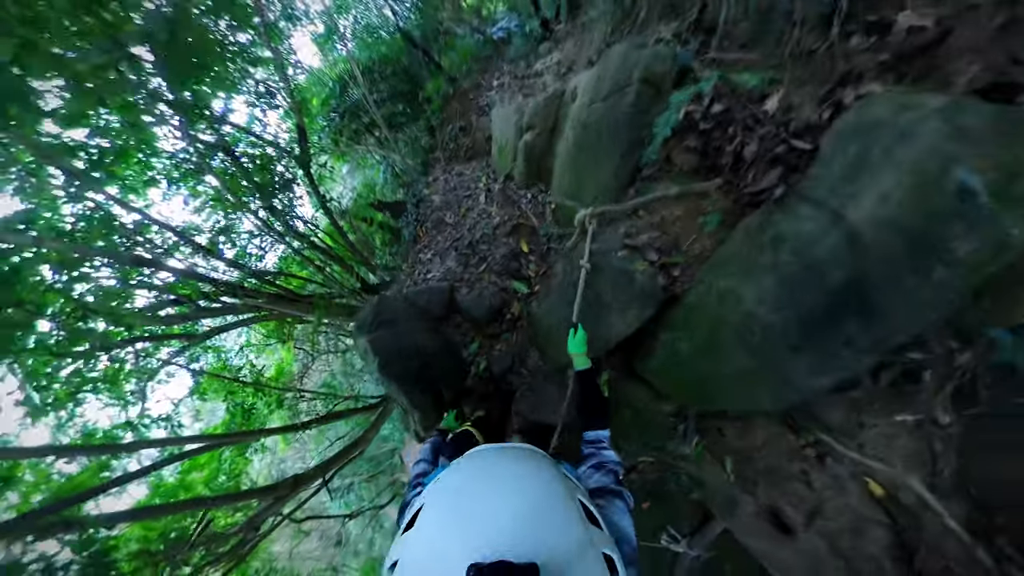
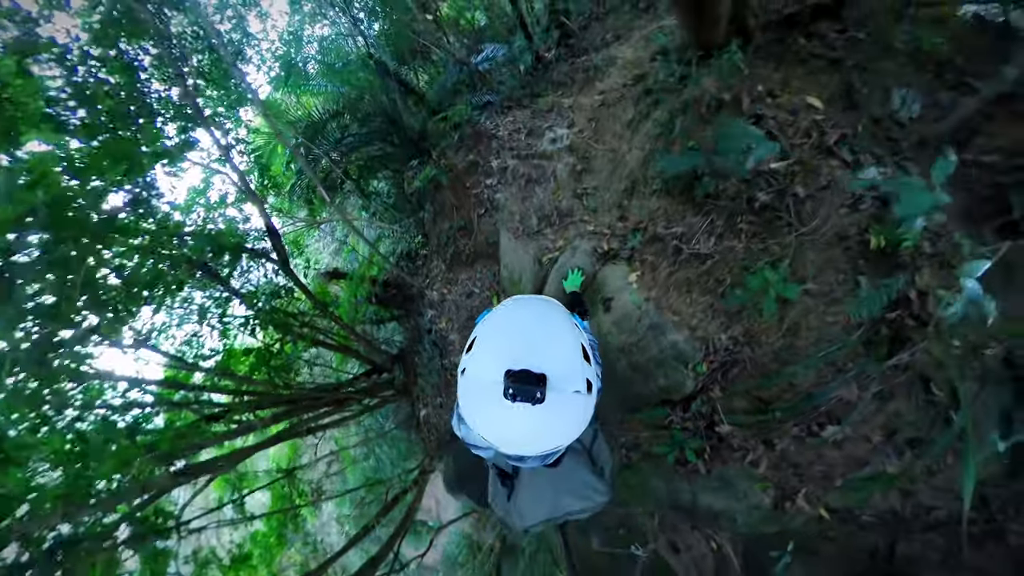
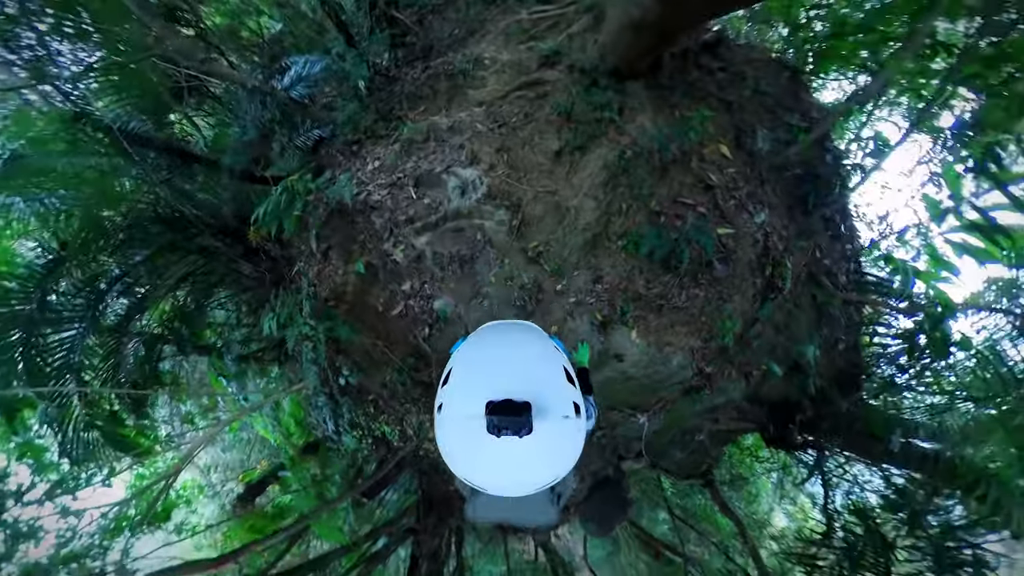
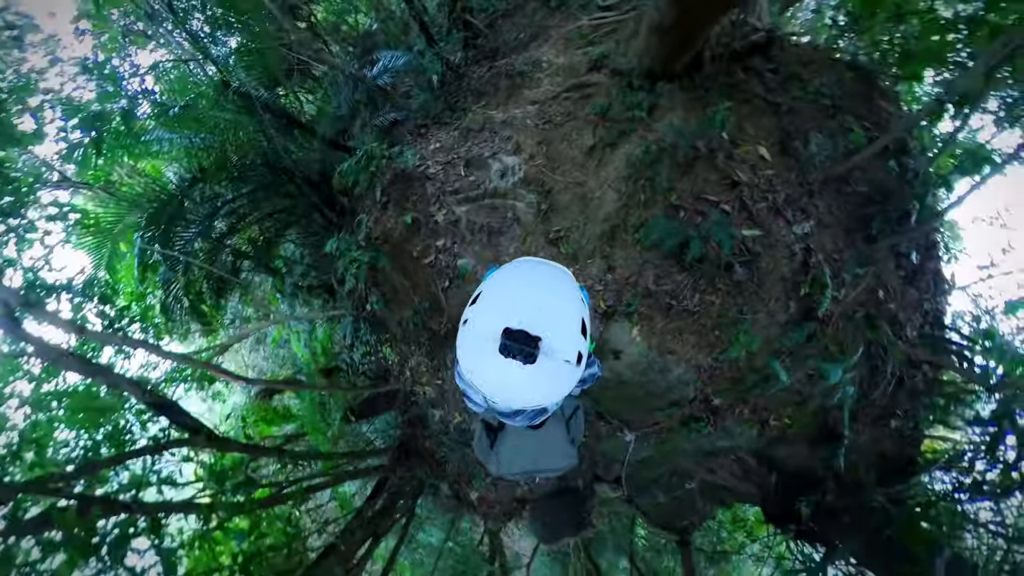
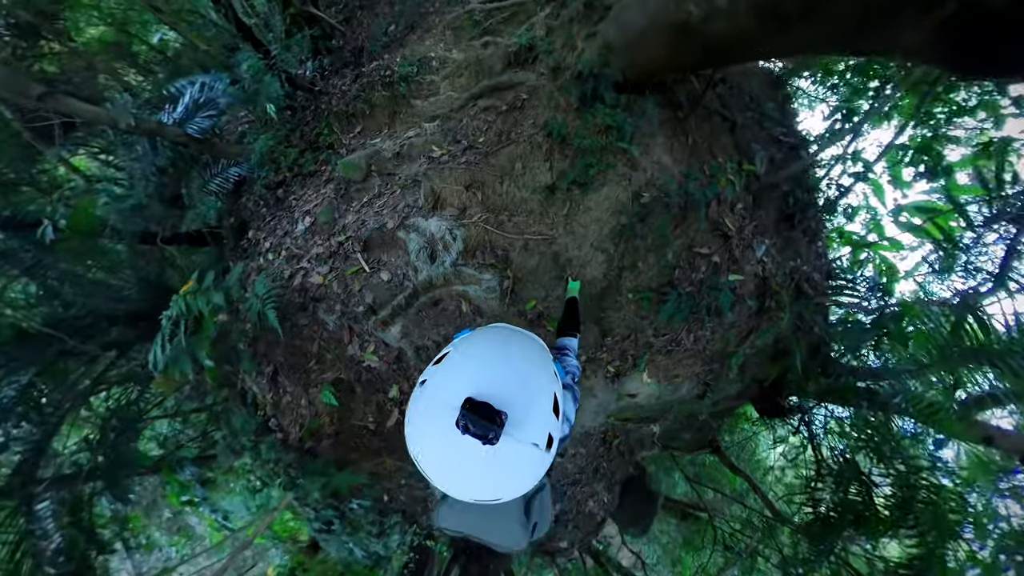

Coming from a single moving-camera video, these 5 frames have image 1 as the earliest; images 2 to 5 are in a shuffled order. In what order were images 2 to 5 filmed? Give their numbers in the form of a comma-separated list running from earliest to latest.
2, 4, 3, 5
